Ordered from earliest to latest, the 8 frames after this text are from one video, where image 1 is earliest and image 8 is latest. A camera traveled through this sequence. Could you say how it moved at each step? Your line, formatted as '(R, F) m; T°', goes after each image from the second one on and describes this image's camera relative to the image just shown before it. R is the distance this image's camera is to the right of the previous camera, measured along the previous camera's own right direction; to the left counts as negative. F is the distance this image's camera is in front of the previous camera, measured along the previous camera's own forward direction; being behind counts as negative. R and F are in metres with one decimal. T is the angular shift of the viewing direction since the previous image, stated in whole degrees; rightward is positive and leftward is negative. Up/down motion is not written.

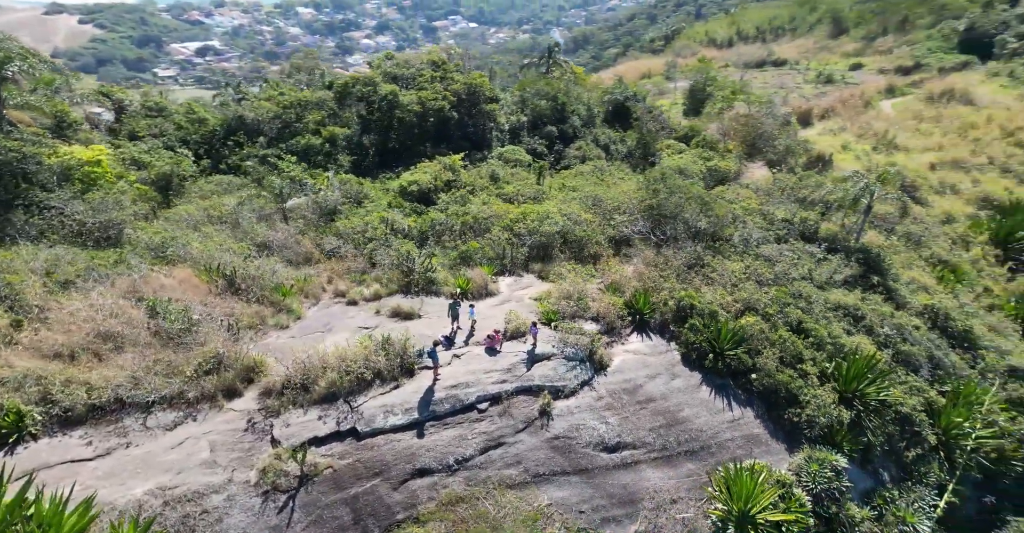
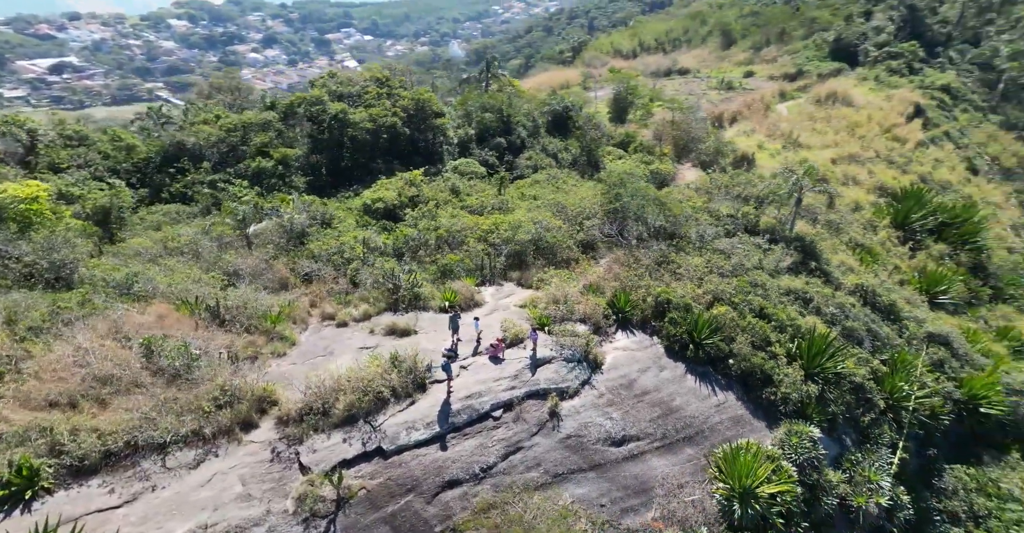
(-1.4, -0.1) m; +8°
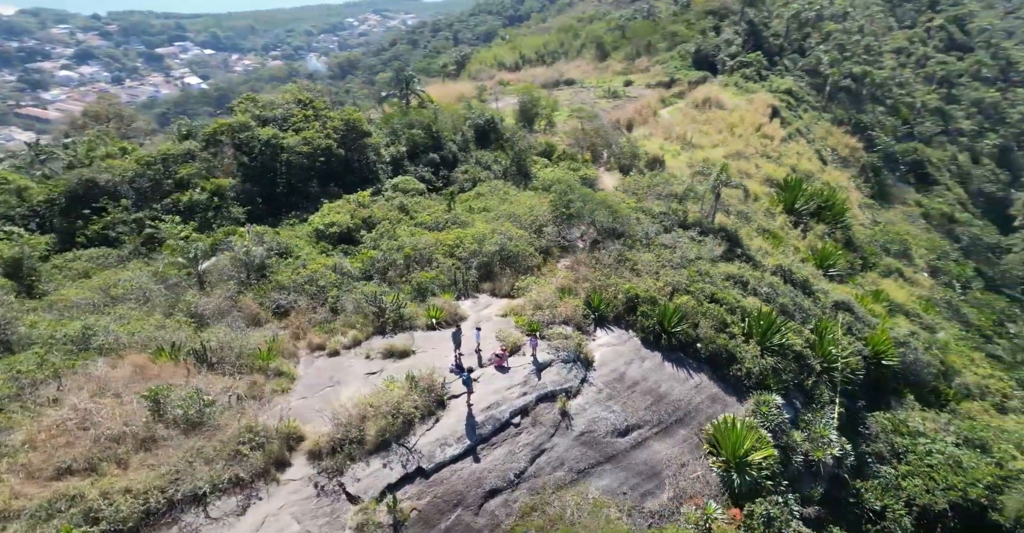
(-1.9, -0.1) m; +10°
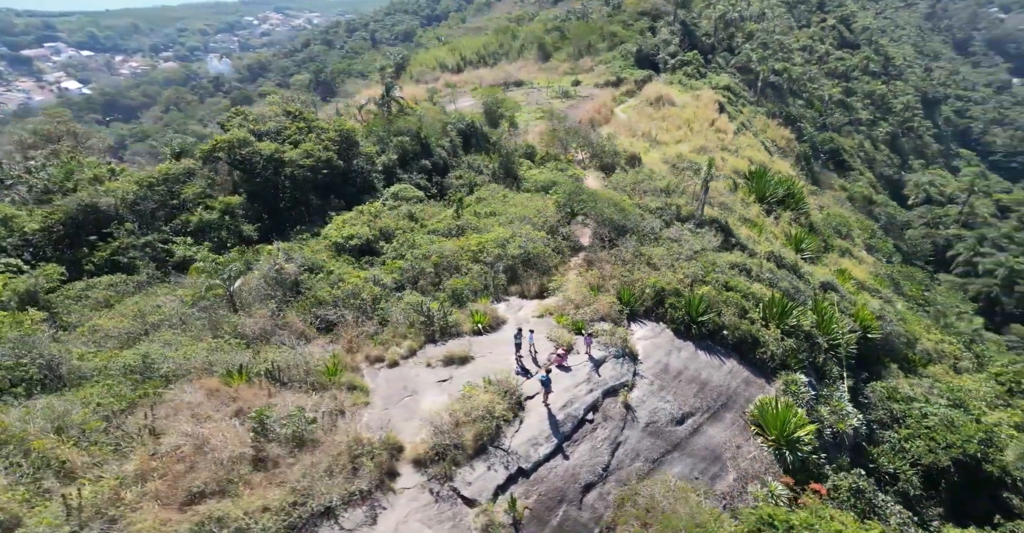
(-2.1, -0.2) m; +5°
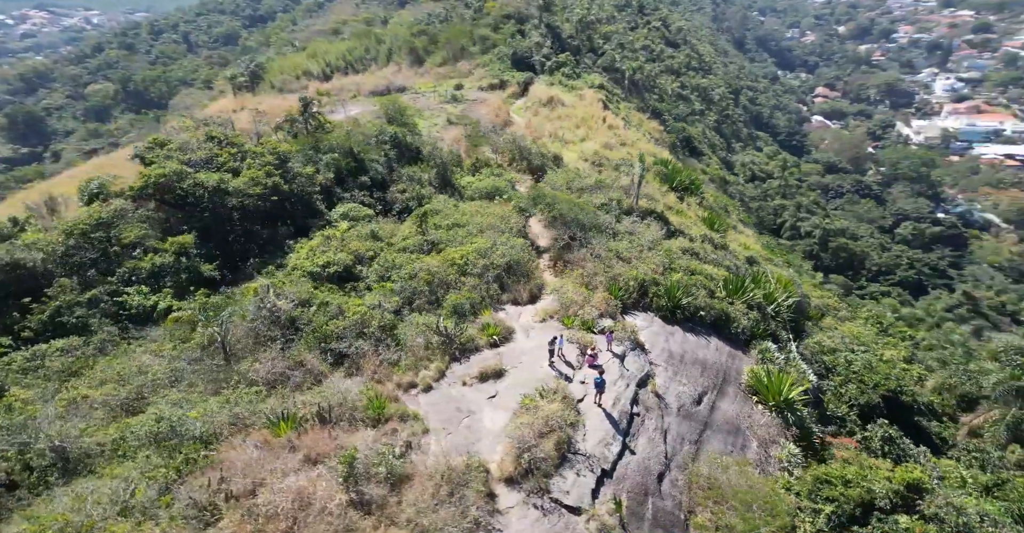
(-2.6, +0.2) m; +10°
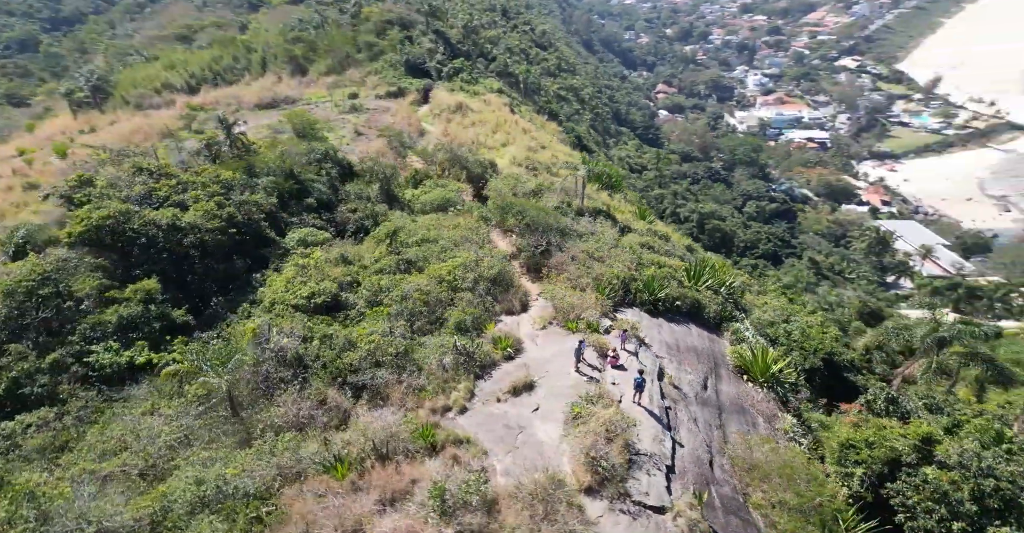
(-2.2, +0.1) m; +9°
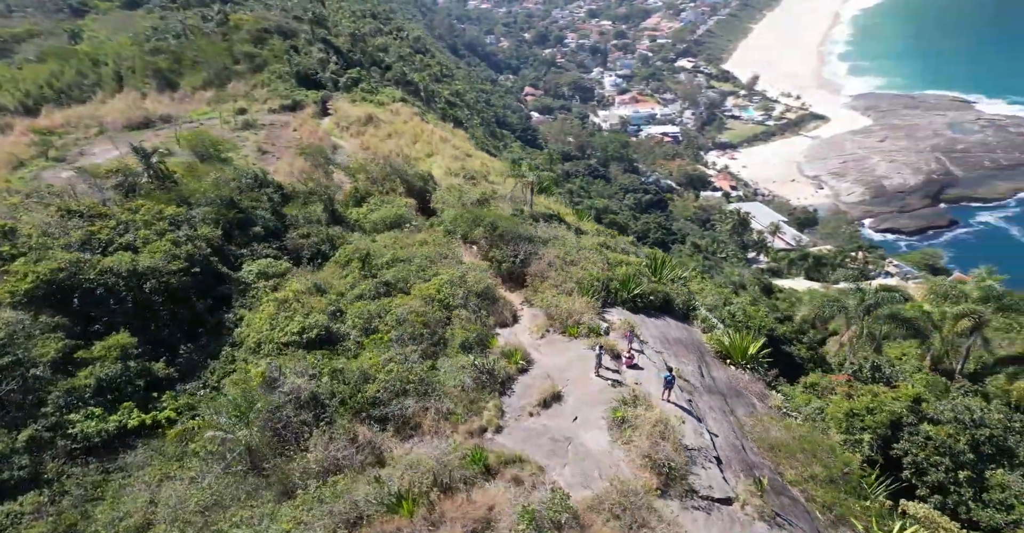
(-2.1, +0.1) m; +9°
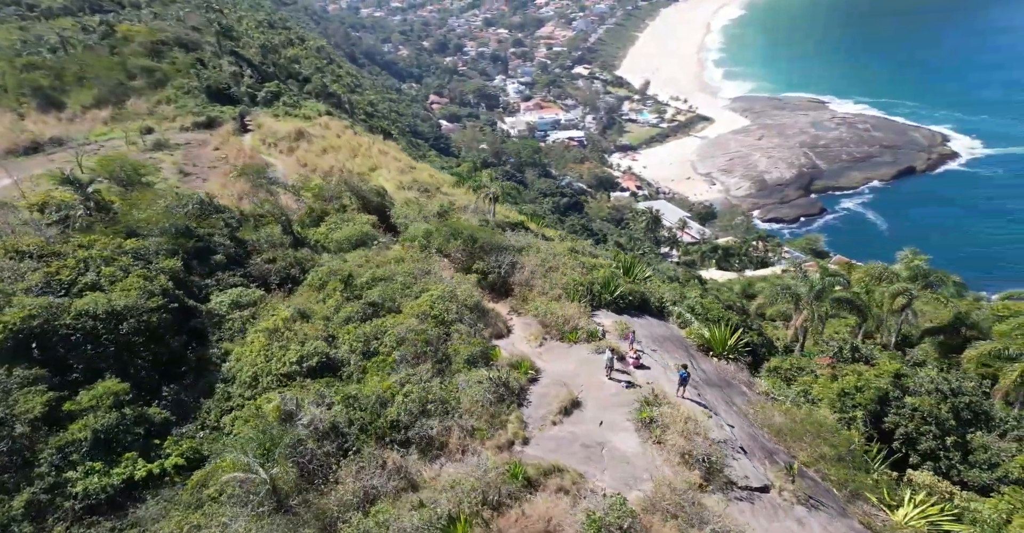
(-1.6, -0.1) m; +6°
